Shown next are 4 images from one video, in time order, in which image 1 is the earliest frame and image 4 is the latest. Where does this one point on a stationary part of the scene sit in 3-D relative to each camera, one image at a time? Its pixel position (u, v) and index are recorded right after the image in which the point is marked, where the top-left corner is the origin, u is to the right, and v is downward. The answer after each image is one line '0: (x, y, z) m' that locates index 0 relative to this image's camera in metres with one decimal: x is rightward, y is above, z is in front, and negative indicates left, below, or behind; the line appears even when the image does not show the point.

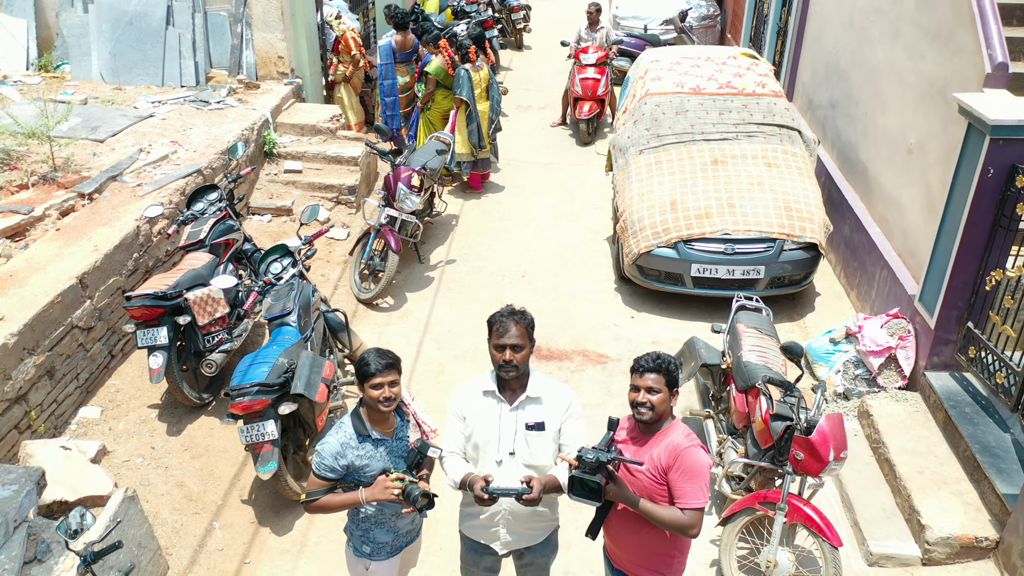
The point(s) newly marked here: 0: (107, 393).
0: (-1.7, -0.4, +4.9) m
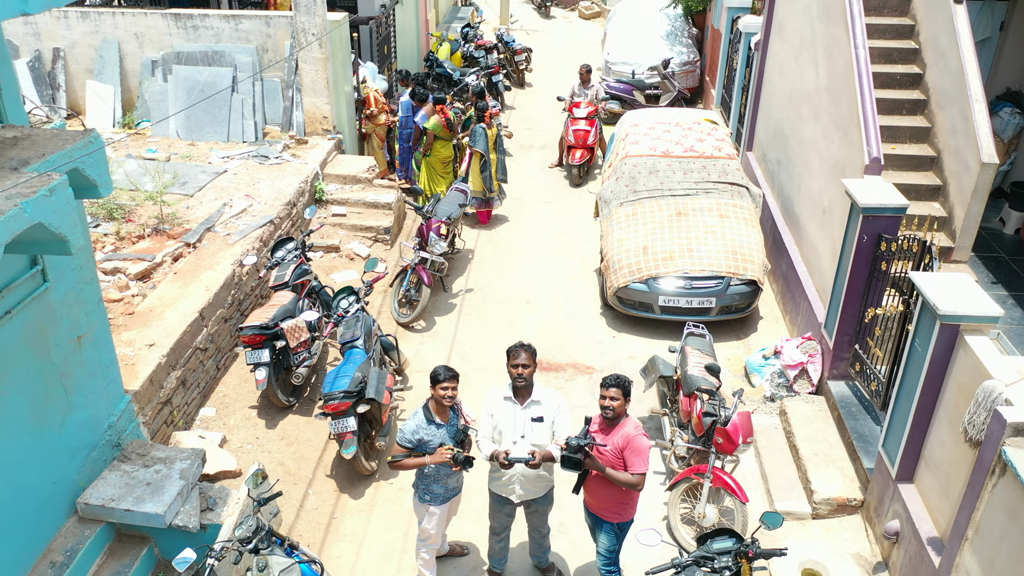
0: (-1.7, -0.6, +6.6) m
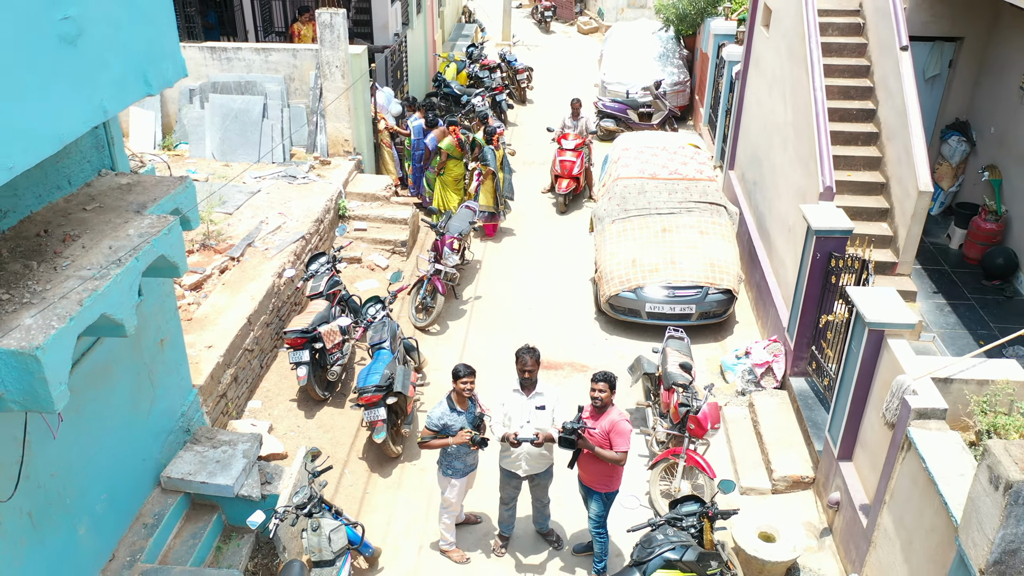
0: (-1.7, -0.7, +7.6) m
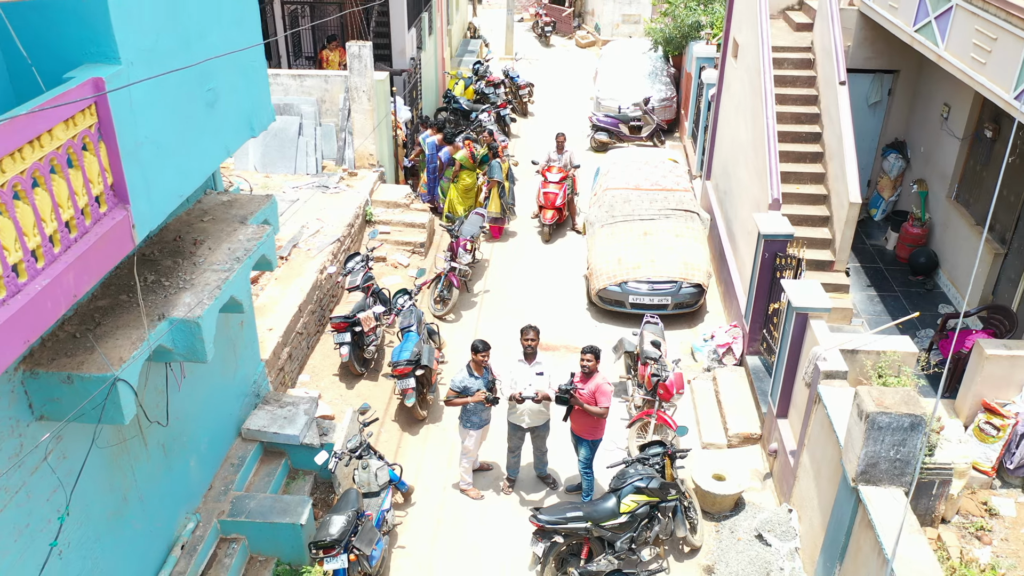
0: (-1.6, -0.6, +9.1) m
